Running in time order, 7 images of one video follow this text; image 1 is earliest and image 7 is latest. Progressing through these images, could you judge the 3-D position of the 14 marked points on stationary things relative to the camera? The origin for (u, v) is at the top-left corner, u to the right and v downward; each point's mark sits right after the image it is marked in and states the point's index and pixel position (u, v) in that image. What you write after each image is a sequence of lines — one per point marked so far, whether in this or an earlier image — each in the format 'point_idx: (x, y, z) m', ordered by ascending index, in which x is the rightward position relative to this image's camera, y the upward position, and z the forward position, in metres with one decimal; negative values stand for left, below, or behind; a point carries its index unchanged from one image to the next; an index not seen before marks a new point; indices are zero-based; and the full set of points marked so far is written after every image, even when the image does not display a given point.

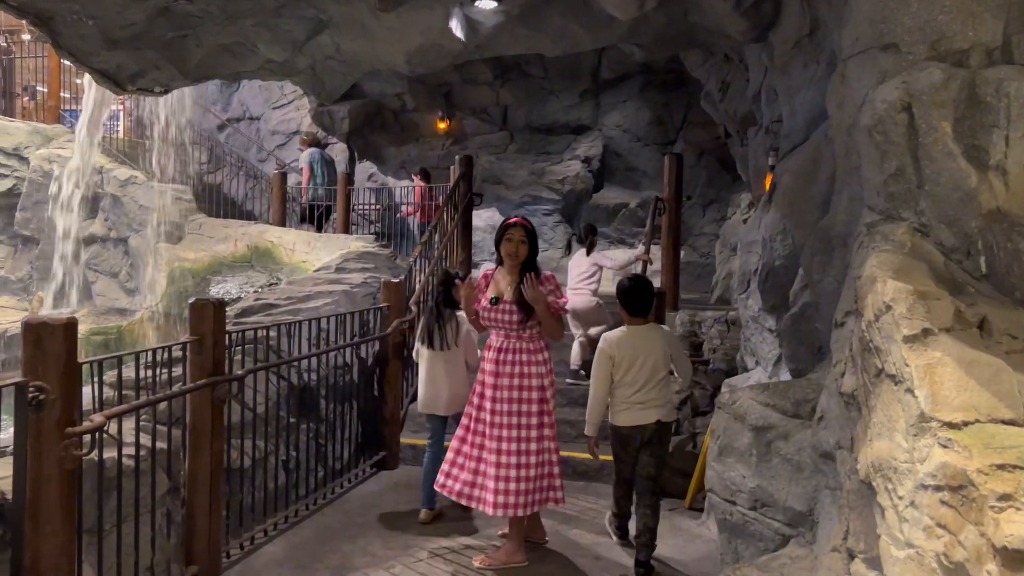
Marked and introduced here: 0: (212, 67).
0: (-2.1, +1.5, +5.6) m
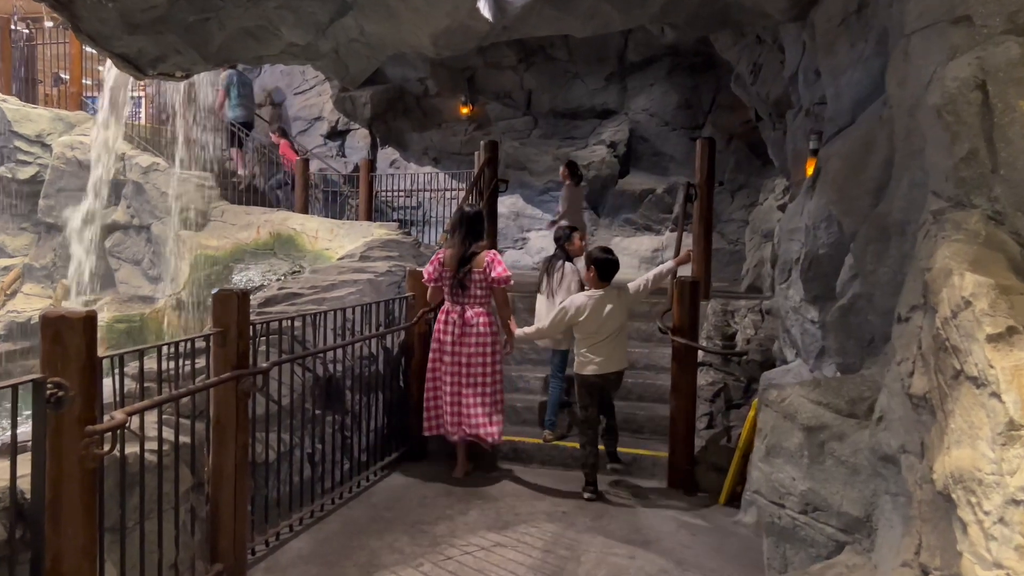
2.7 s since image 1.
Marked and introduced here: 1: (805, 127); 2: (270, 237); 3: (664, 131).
0: (-1.9, +1.6, +5.5) m
1: (+1.8, +1.0, +5.0) m
2: (-2.9, +0.6, +9.9) m
3: (+2.3, +2.4, +12.2) m
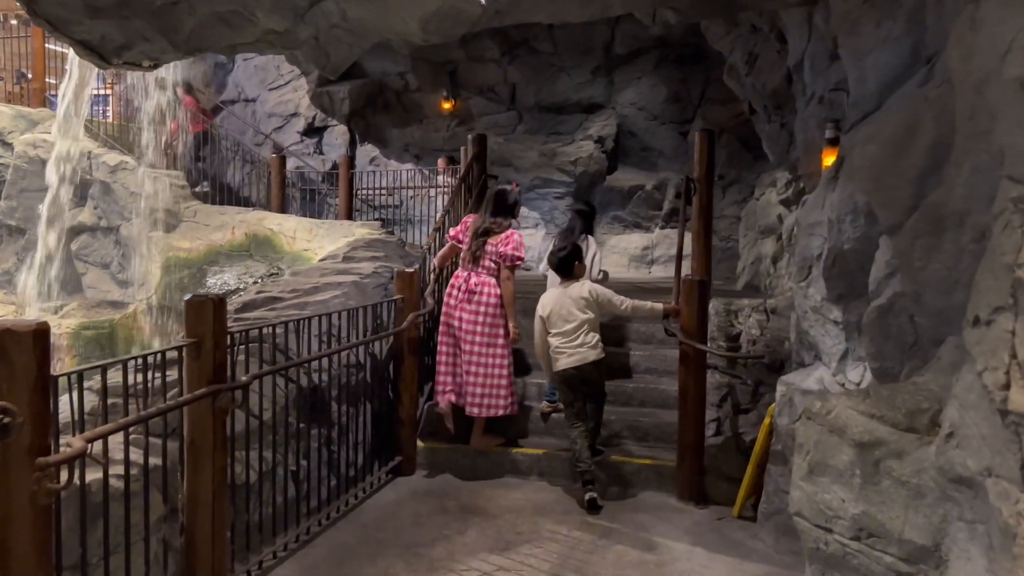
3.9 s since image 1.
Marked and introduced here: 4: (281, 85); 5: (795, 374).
0: (-1.9, +1.6, +5.1) m
1: (+1.8, +1.0, +4.7) m
2: (-3.1, +0.6, +9.4) m
3: (+2.1, +2.4, +11.9) m
4: (-4.1, +3.6, +14.2) m
5: (+1.5, -0.4, +4.2) m
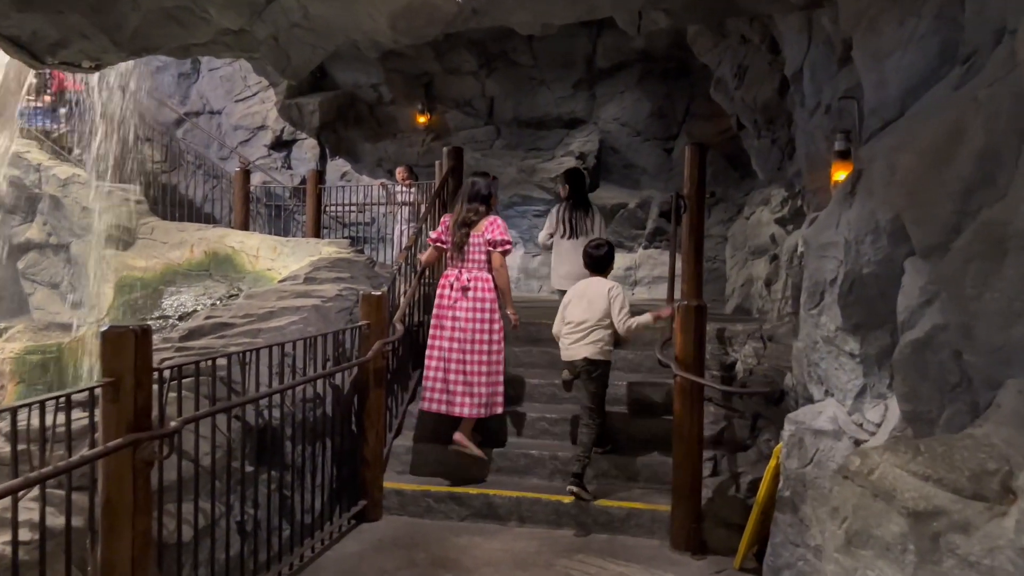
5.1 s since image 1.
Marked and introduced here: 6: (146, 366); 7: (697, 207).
0: (-2.1, +1.4, +4.7) m
1: (+1.7, +0.9, +4.4) m
2: (-3.4, +0.3, +8.9) m
3: (+1.7, +2.1, +11.6) m
4: (-4.5, +3.2, +13.7) m
5: (+1.4, -0.6, +3.8) m
6: (-1.2, -0.3, +2.7) m
7: (+1.3, +0.6, +5.7) m
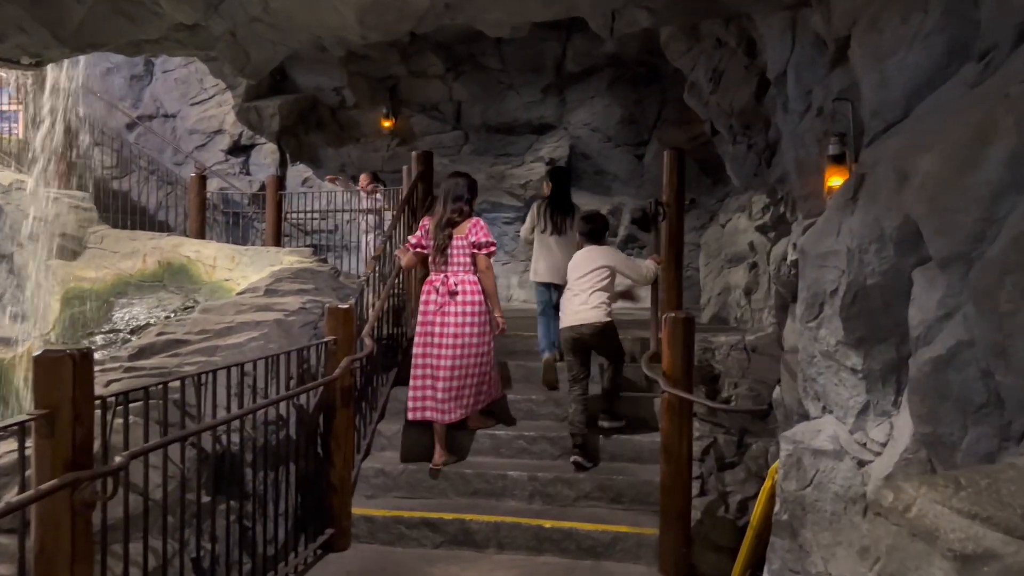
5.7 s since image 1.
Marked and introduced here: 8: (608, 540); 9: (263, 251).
0: (-2.2, +1.4, +4.3) m
1: (+1.6, +0.8, +4.2) m
2: (-3.7, +0.2, +8.5) m
3: (+1.3, +2.0, +11.4) m
4: (-5.0, +3.1, +13.2) m
5: (+1.3, -0.6, +3.6) m
6: (-1.2, -0.3, +2.3) m
7: (+1.1, +0.5, +5.5) m
8: (+0.5, -1.3, +4.1) m
9: (-2.5, +0.4, +8.2) m
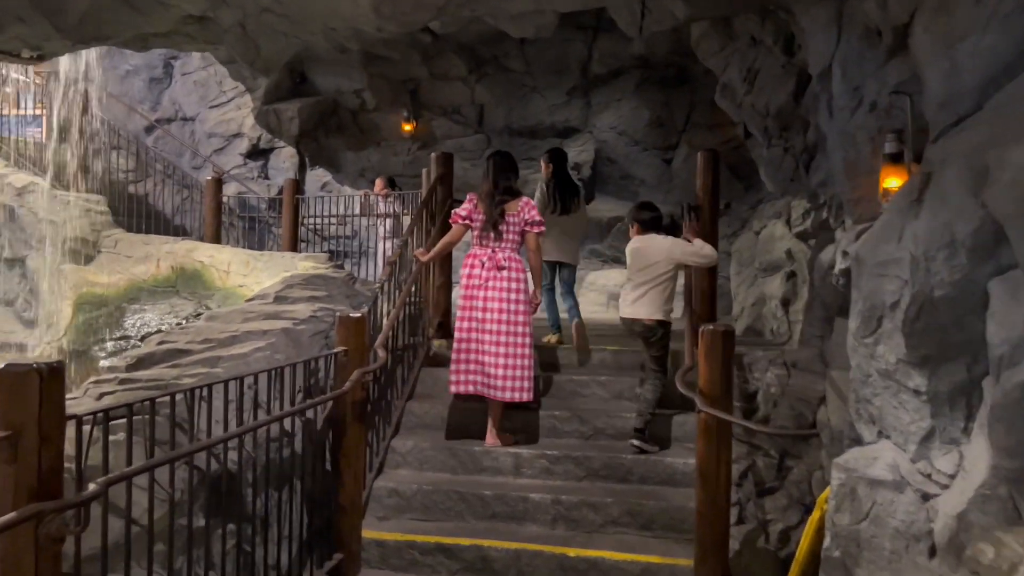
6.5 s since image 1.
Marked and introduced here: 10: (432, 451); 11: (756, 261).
0: (-2.1, +1.3, +4.1) m
1: (+1.7, +0.8, +3.9) m
2: (-3.5, +0.2, +8.3) m
3: (+1.6, +1.8, +11.1) m
4: (-4.6, +3.0, +13.1) m
5: (+1.4, -0.7, +3.2) m
6: (-1.2, -0.3, +2.1) m
7: (+1.3, +0.4, +5.2) m
8: (+0.6, -1.3, +3.8) m
9: (-2.3, +0.3, +8.0) m
10: (-0.4, -0.9, +4.6) m
11: (+2.2, +0.2, +7.2) m
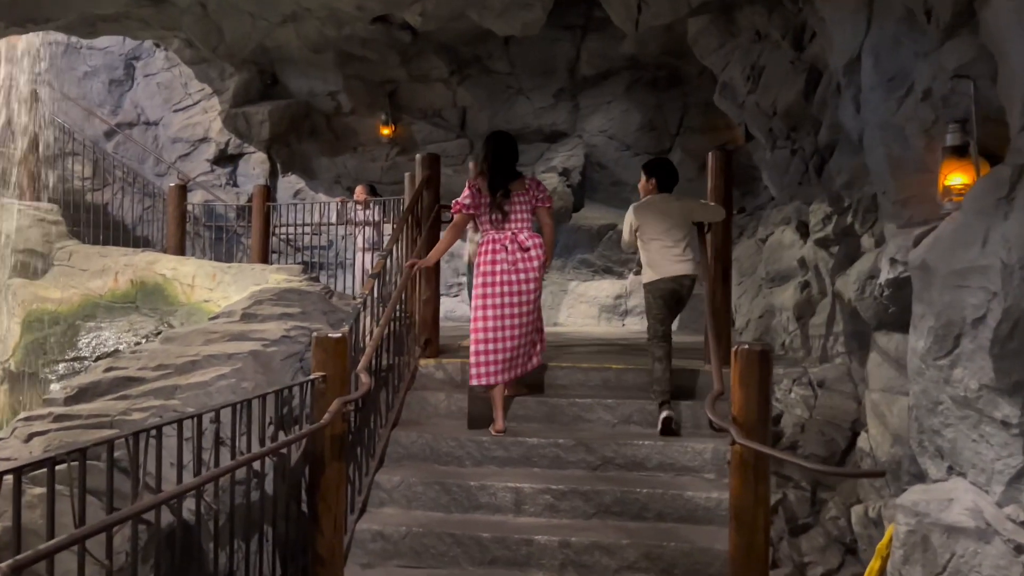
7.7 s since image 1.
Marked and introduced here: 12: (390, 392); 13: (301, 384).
0: (-2.1, +1.3, +3.6) m
1: (+1.7, +0.7, +3.4) m
2: (-3.6, 0.0, +7.7) m
3: (+1.4, +1.7, +10.7) m
4: (-4.9, +2.7, +12.5) m
5: (+1.4, -0.7, +2.8) m
6: (-1.1, -0.4, +1.6) m
7: (+1.2, +0.4, +4.7) m
8: (+0.6, -1.4, +3.3) m
9: (-2.4, +0.2, +7.4) m
10: (-0.5, -1.0, +4.1) m
11: (+2.1, +0.1, +6.8) m
12: (-0.7, -0.6, +4.6) m
13: (-0.9, -0.4, +3.4) m
